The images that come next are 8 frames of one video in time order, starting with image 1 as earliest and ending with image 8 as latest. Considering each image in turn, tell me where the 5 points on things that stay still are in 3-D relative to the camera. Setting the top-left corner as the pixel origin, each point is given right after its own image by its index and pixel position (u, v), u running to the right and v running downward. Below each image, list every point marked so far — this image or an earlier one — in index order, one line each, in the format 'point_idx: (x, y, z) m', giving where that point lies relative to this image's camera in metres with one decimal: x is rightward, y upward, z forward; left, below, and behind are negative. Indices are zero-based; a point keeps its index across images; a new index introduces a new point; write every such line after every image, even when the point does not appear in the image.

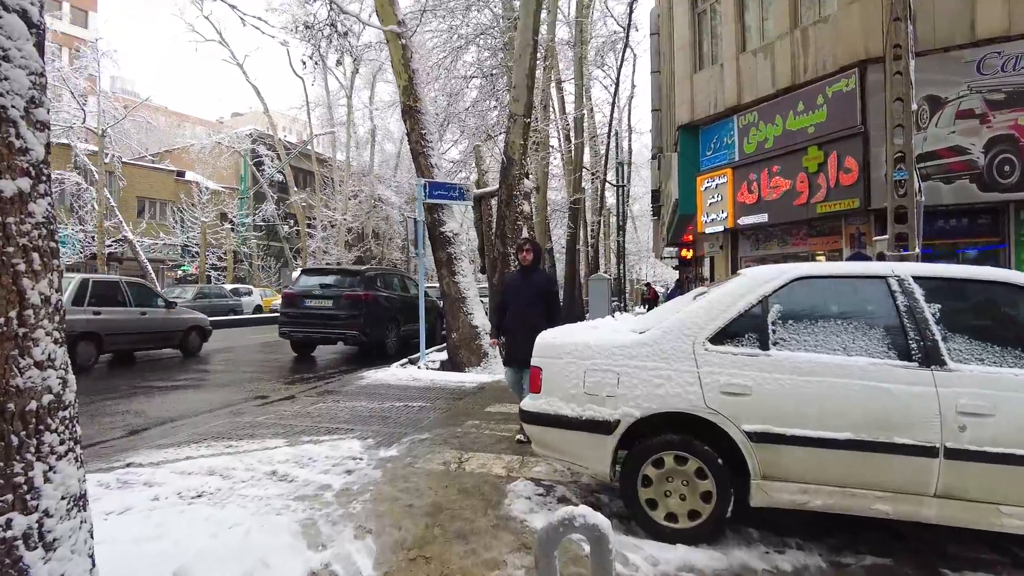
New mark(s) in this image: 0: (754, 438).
0: (+1.1, -0.7, +2.9) m
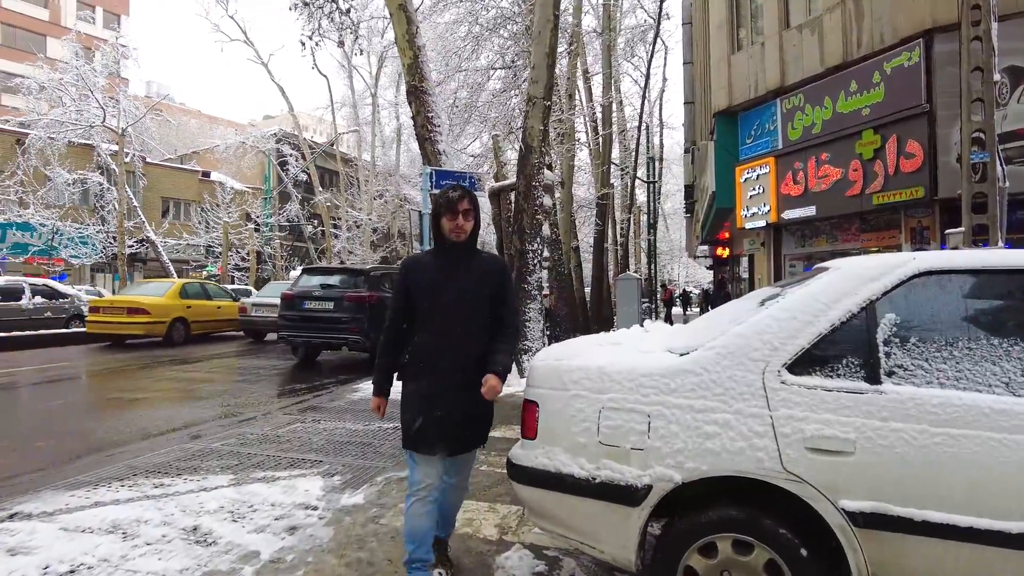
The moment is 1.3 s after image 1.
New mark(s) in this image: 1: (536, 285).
0: (+1.0, -0.7, +1.9) m
1: (+0.4, 0.0, +10.1) m
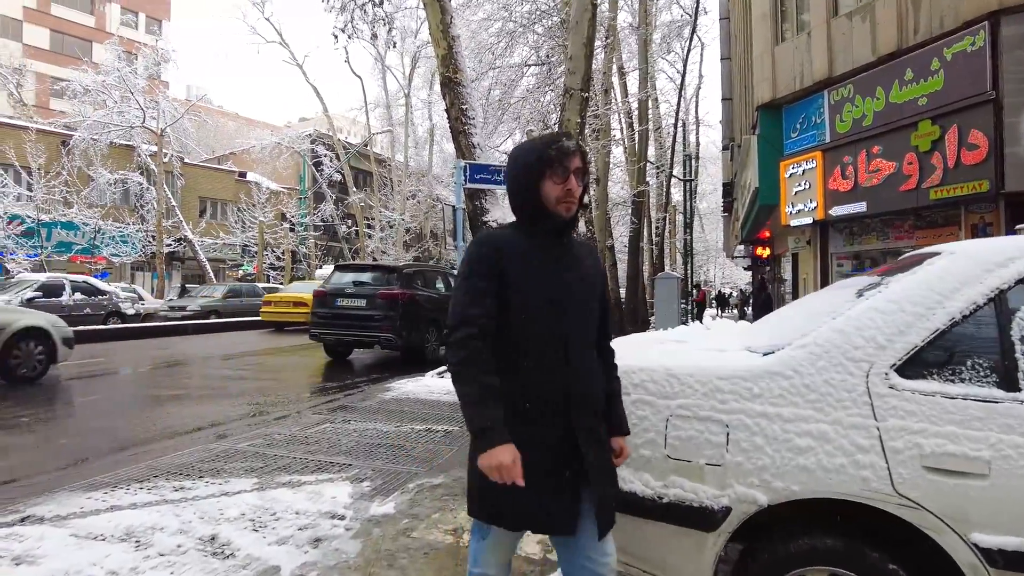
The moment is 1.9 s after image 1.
0: (+1.2, -0.6, +1.5) m
1: (+0.9, +0.1, +9.8) m
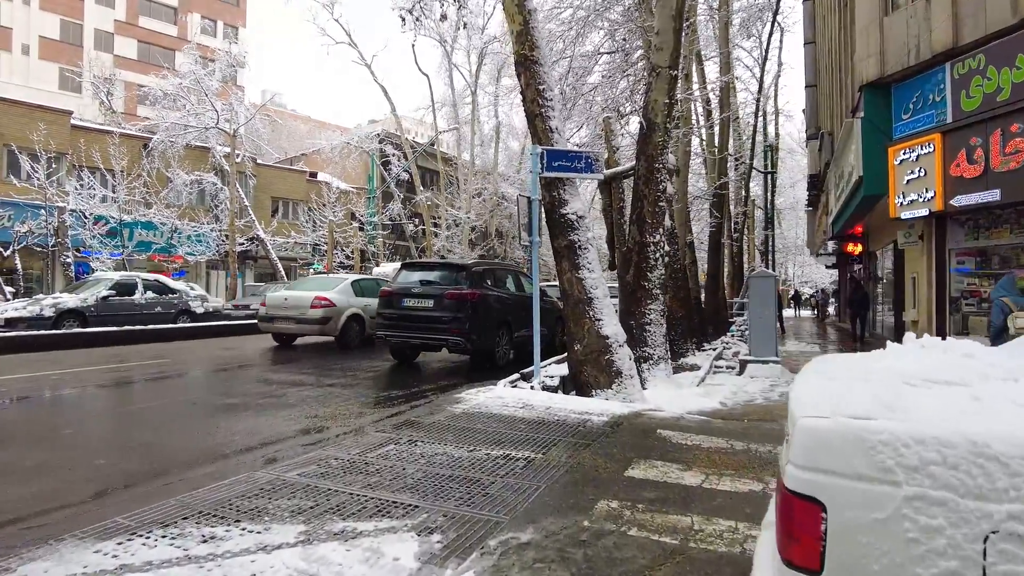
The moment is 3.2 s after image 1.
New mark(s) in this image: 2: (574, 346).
0: (+1.4, -0.7, +0.6) m
1: (+2.0, +0.1, +8.8) m
2: (+0.7, -0.7, +7.3) m
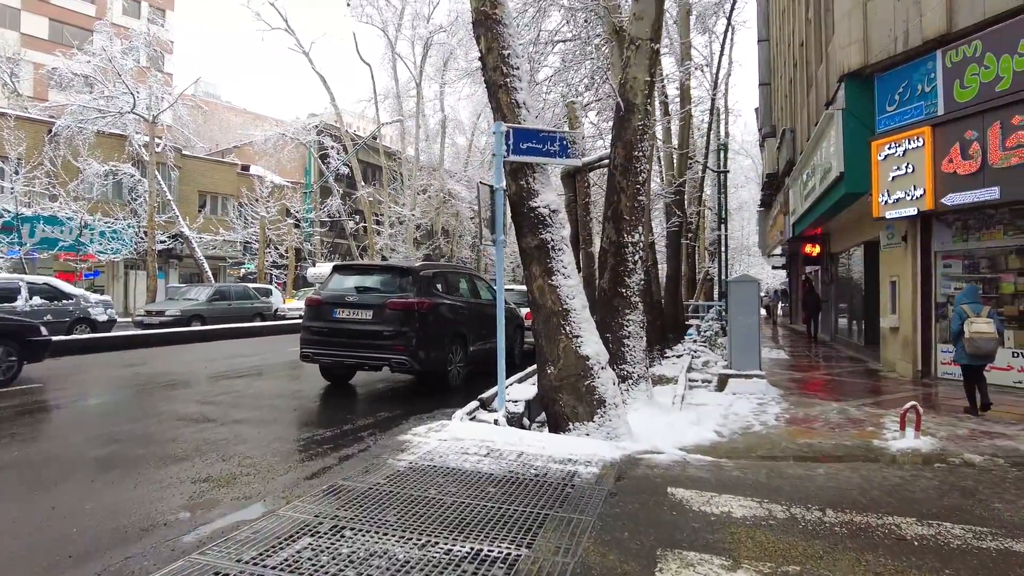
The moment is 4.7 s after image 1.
0: (+1.6, -0.8, -0.6) m
1: (+1.5, 0.0, +7.6) m
2: (+0.3, -0.8, +6.0) m
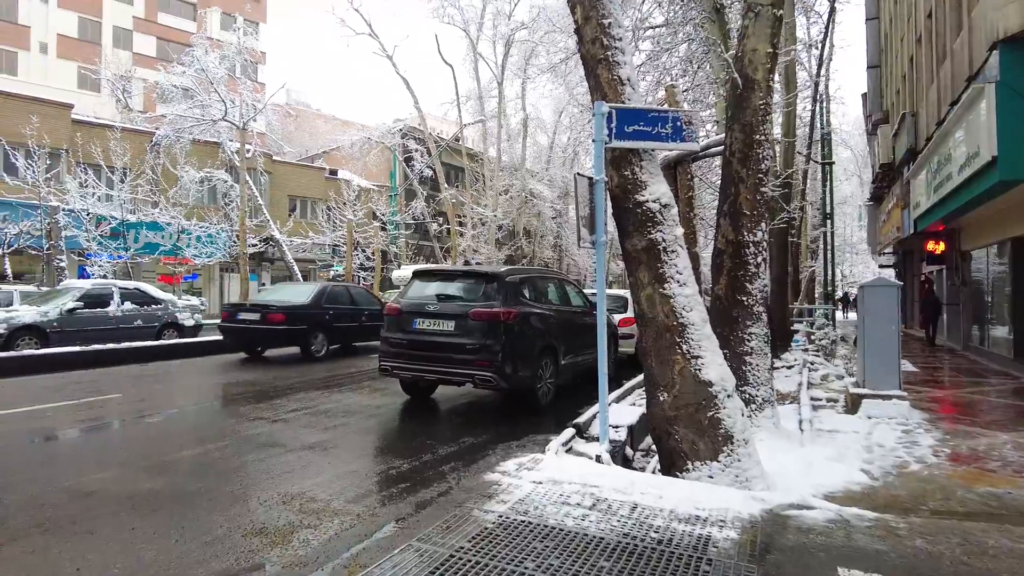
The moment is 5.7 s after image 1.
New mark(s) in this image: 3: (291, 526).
0: (+1.6, -0.8, -1.7) m
1: (+2.5, -0.1, +6.5) m
2: (+1.1, -0.8, +5.0) m
3: (-1.2, -1.3, +3.6) m
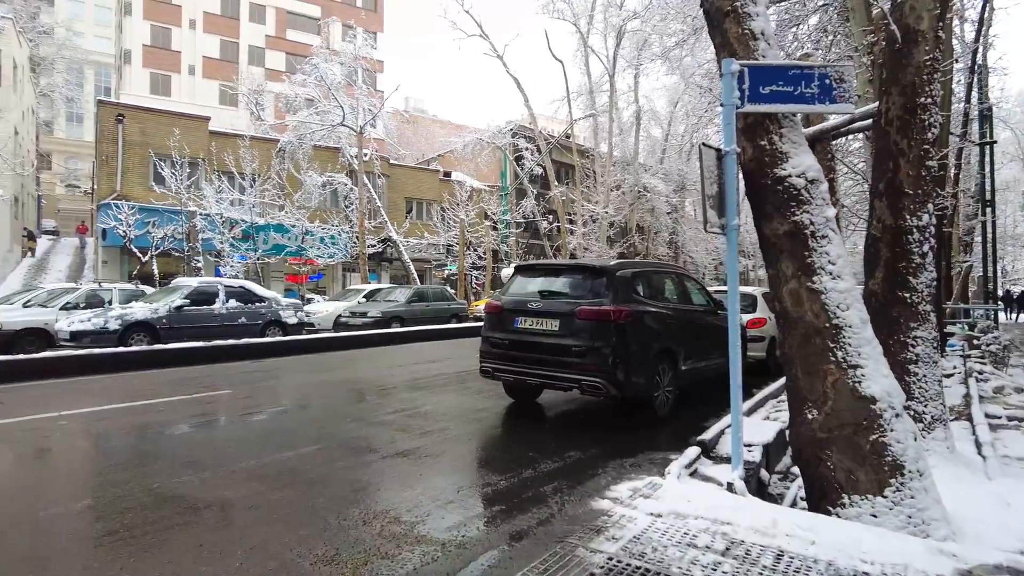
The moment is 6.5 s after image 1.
0: (+1.2, -0.8, -2.6) m
1: (+3.5, 0.0, +5.3) m
2: (+1.9, -0.8, +4.2) m
3: (-0.7, -1.3, +3.1) m
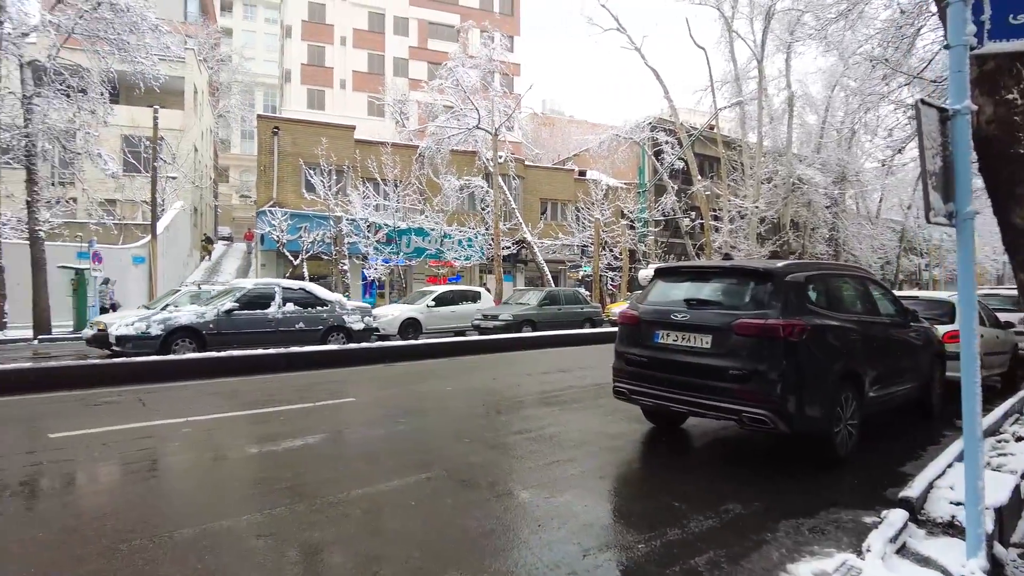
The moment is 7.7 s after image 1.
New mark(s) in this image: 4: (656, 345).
0: (+0.4, -0.9, -3.6) m
1: (+4.3, -0.1, +3.7) m
2: (+2.5, -0.9, +2.8) m
3: (-0.2, -1.3, +2.4) m
4: (+1.2, -0.5, +5.3) m
